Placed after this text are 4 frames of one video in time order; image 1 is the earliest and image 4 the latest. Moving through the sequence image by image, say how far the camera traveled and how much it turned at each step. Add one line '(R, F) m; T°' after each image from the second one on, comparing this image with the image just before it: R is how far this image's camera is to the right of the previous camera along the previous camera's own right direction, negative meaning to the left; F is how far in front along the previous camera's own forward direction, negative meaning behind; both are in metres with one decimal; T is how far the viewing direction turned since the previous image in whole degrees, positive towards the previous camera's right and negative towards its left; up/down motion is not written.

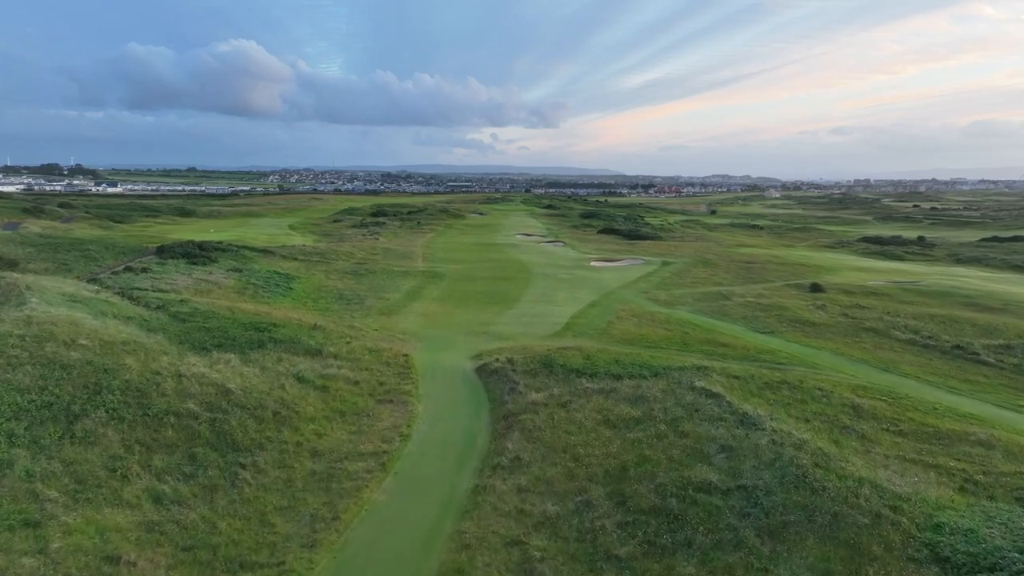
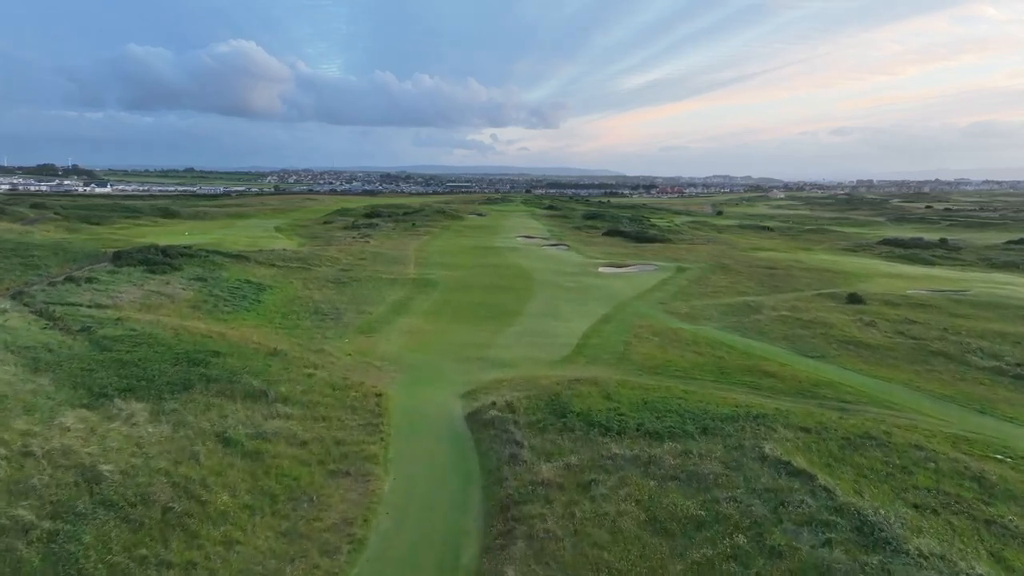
(0.0, +4.3) m; 0°
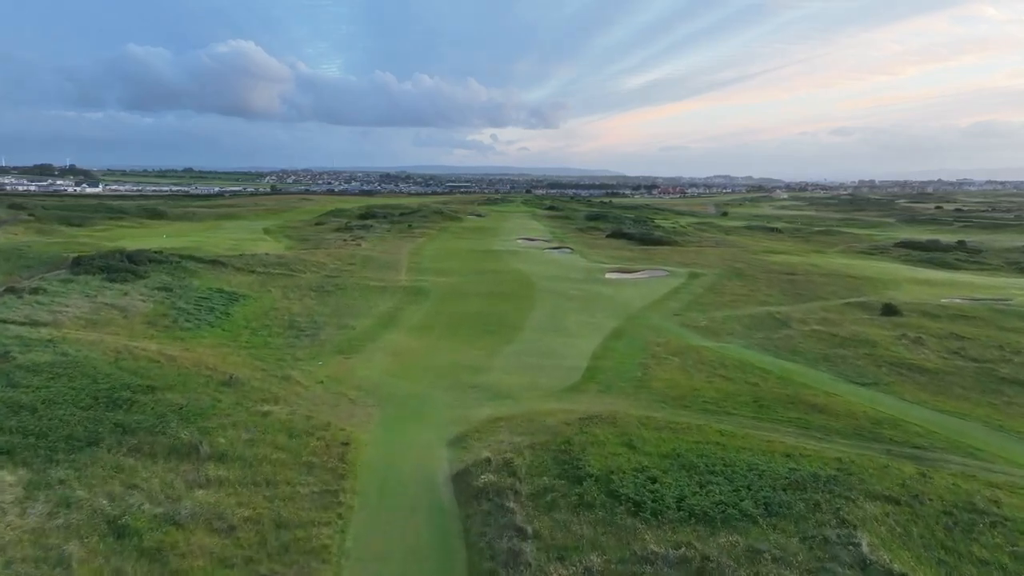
(0.0, +3.3) m; 0°
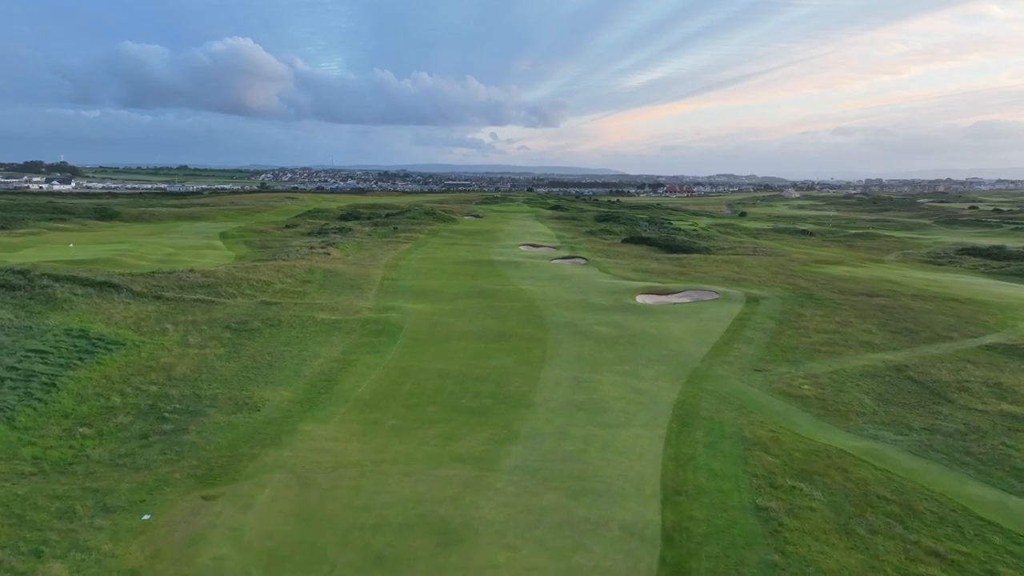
(-0.1, +10.2) m; 0°
